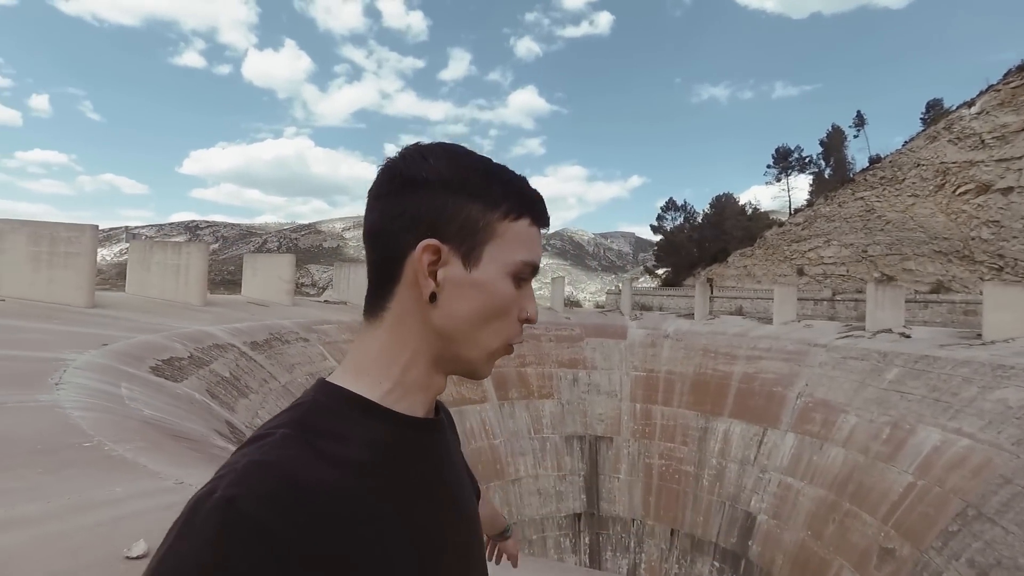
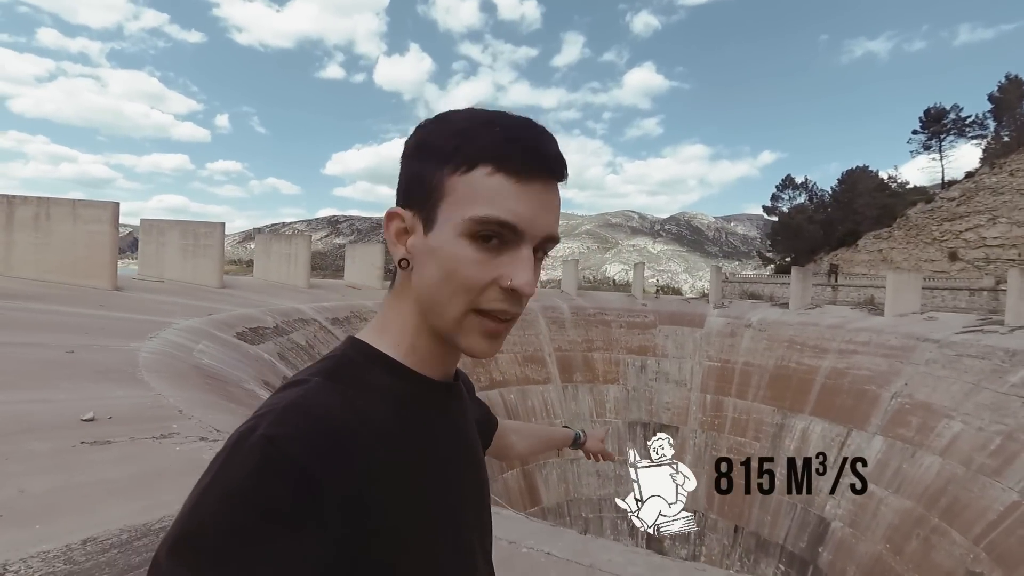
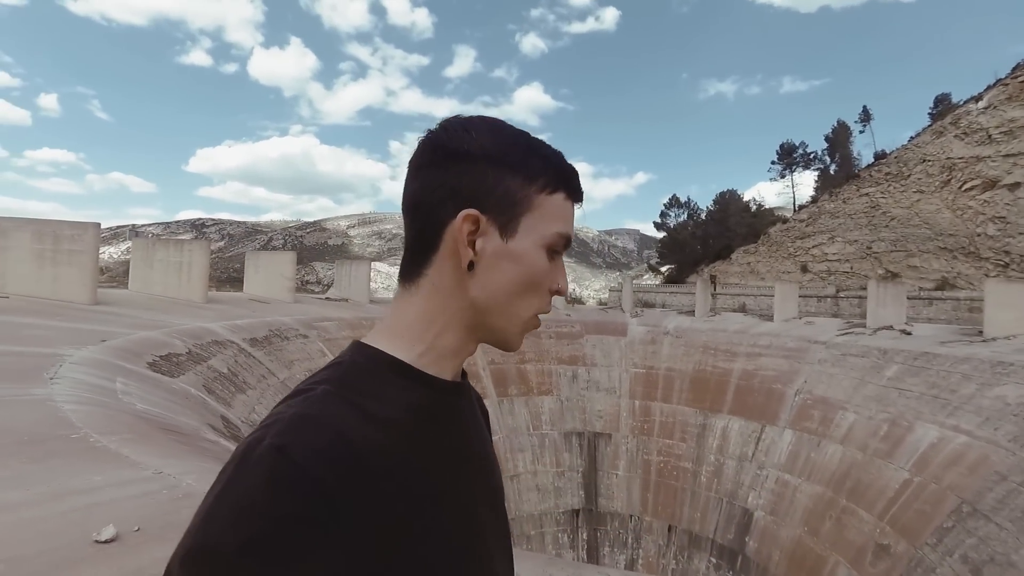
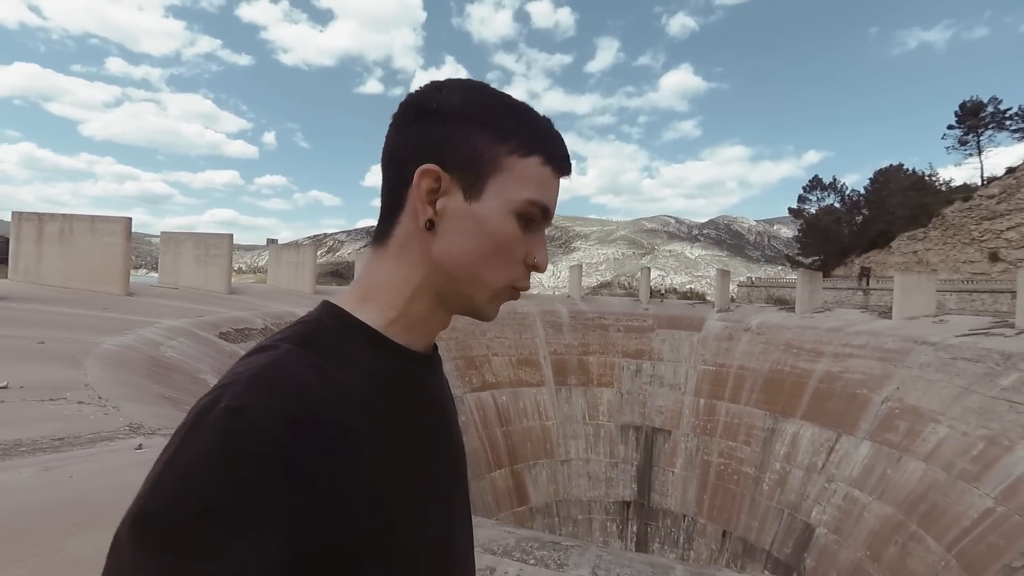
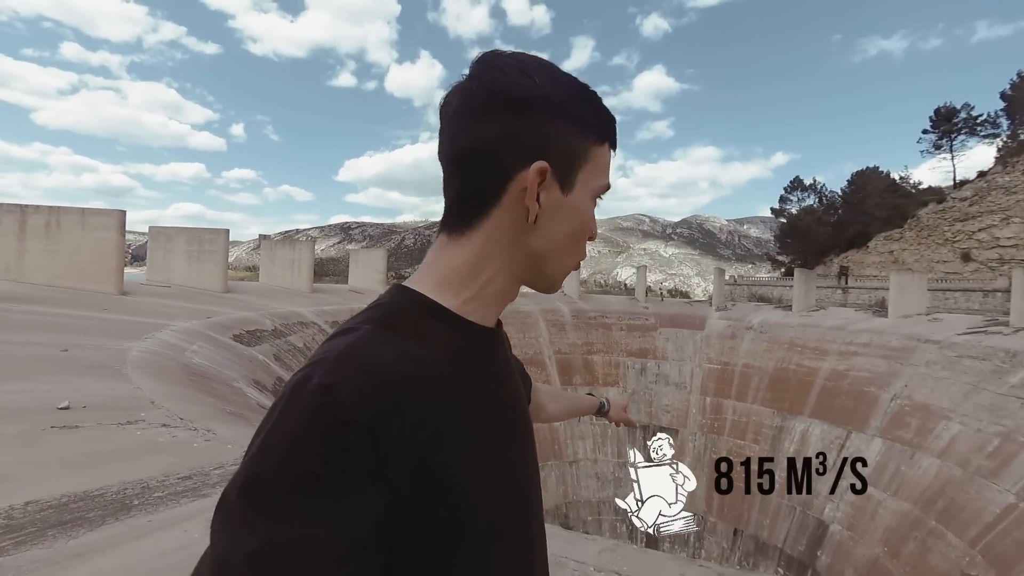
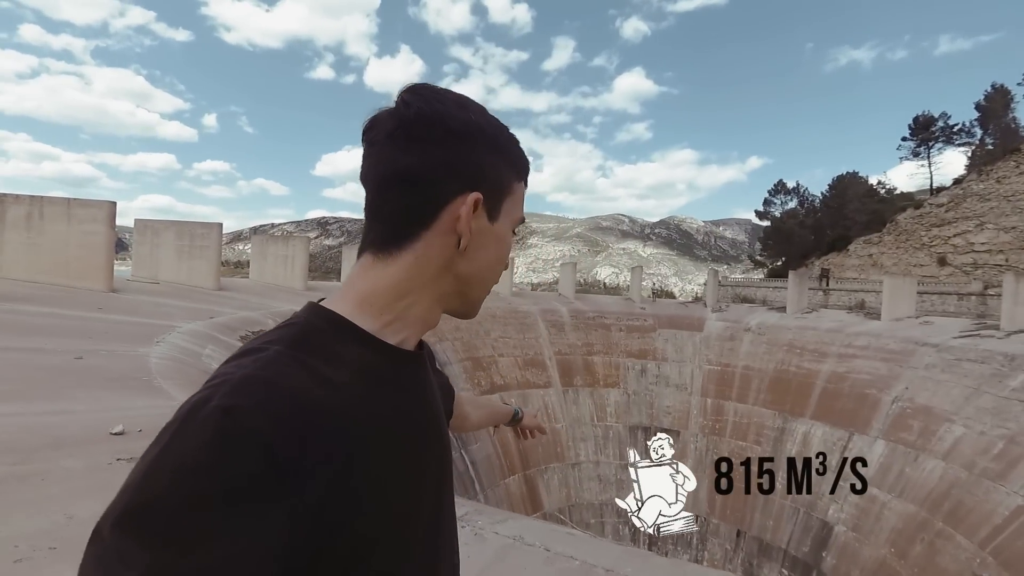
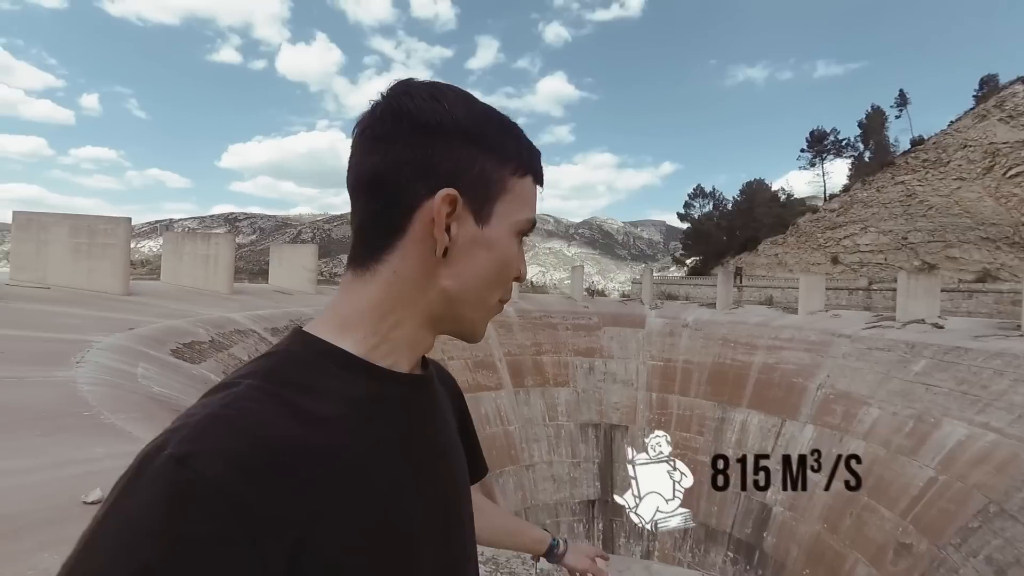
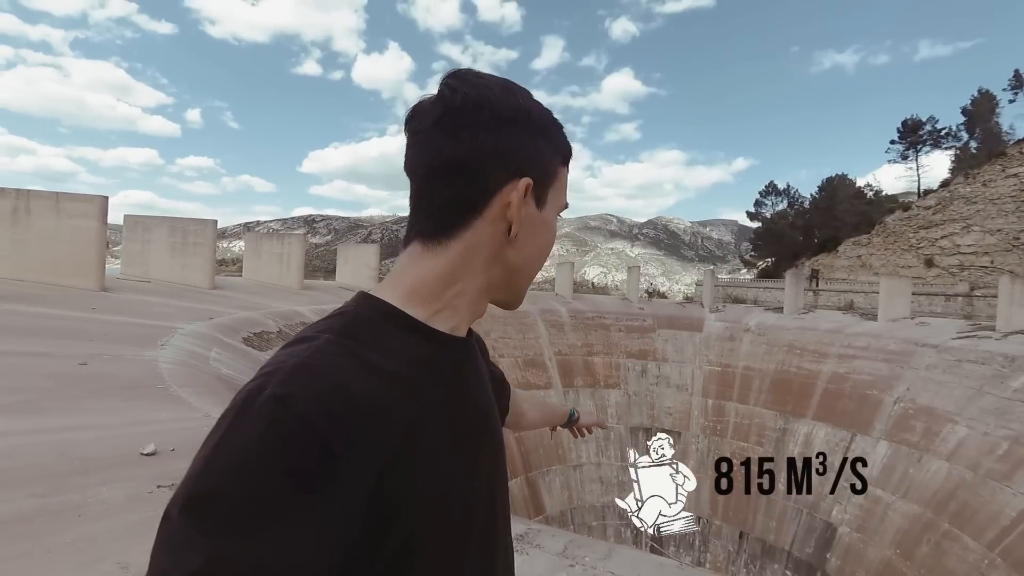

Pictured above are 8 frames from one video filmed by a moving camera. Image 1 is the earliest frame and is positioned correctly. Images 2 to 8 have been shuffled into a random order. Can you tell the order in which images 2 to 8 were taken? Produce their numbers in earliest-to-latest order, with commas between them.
3, 7, 8, 6, 2, 5, 4
